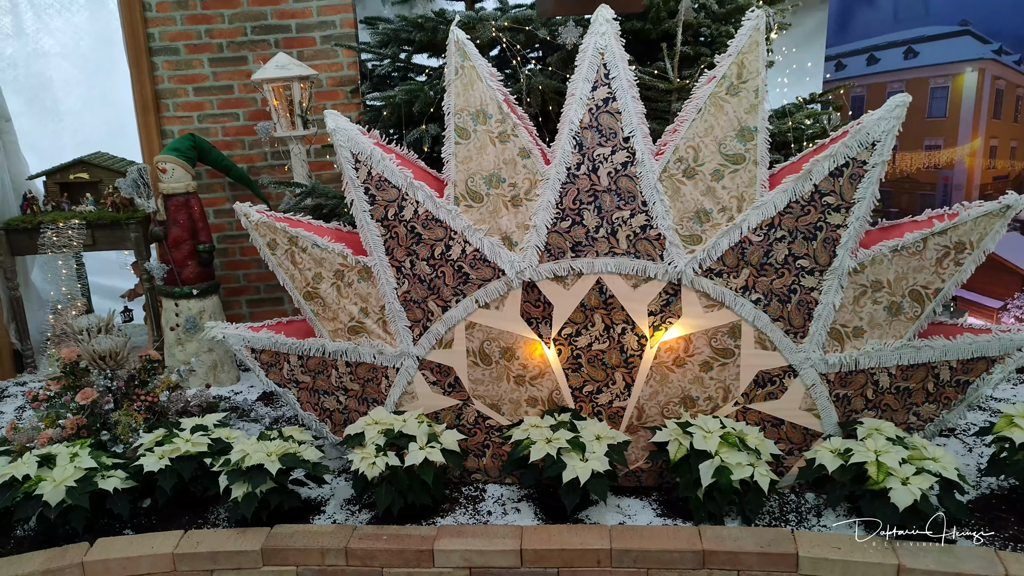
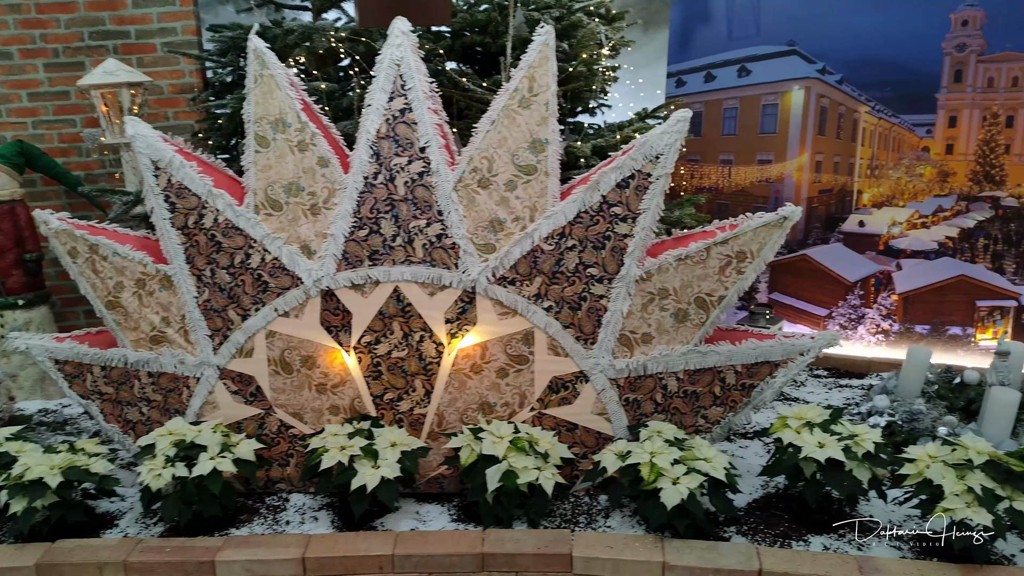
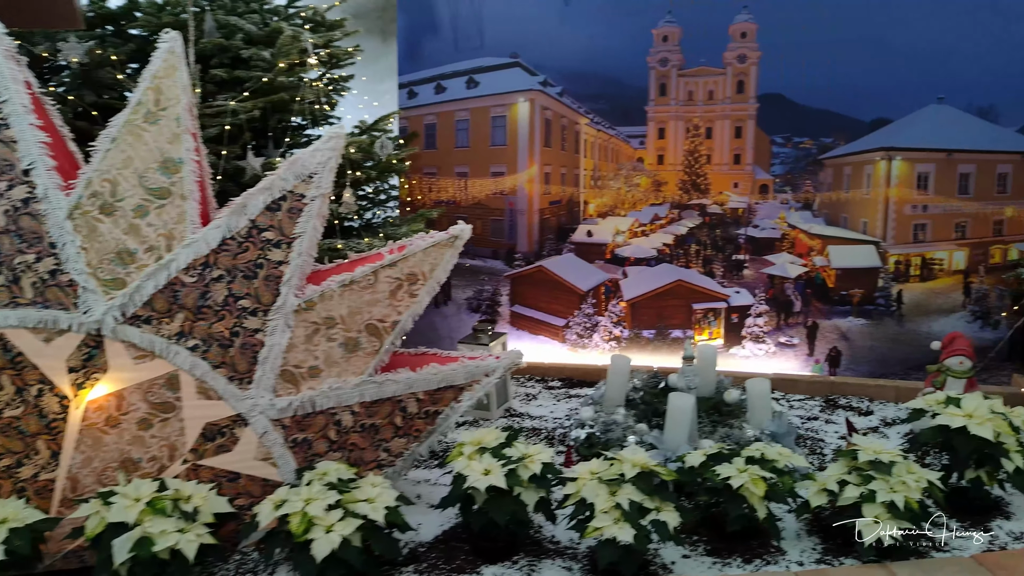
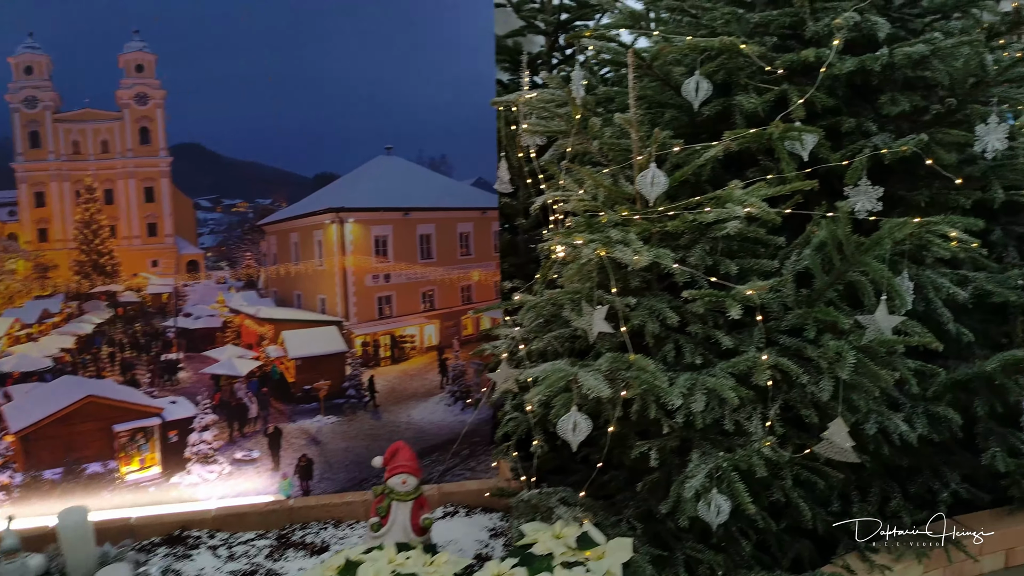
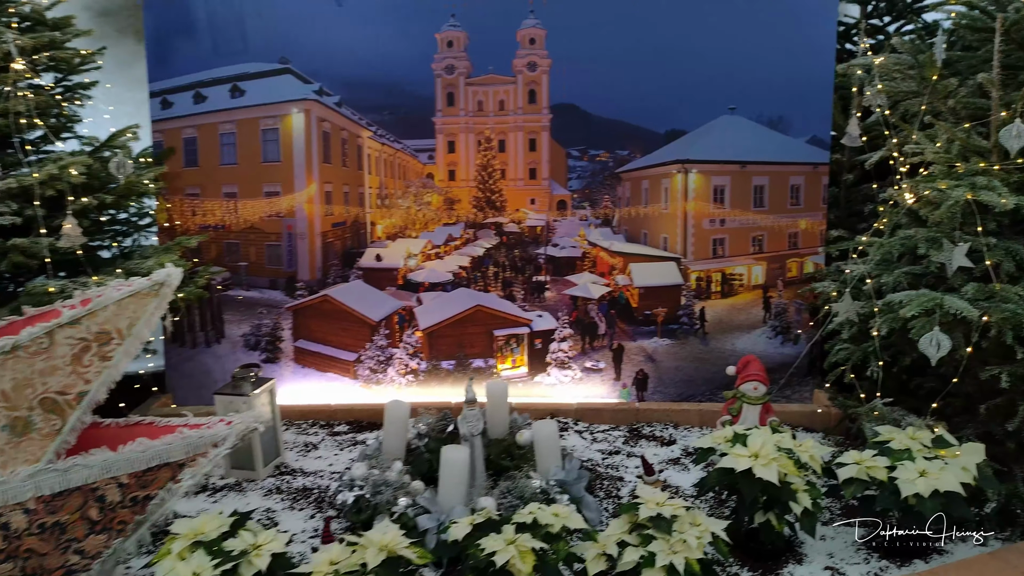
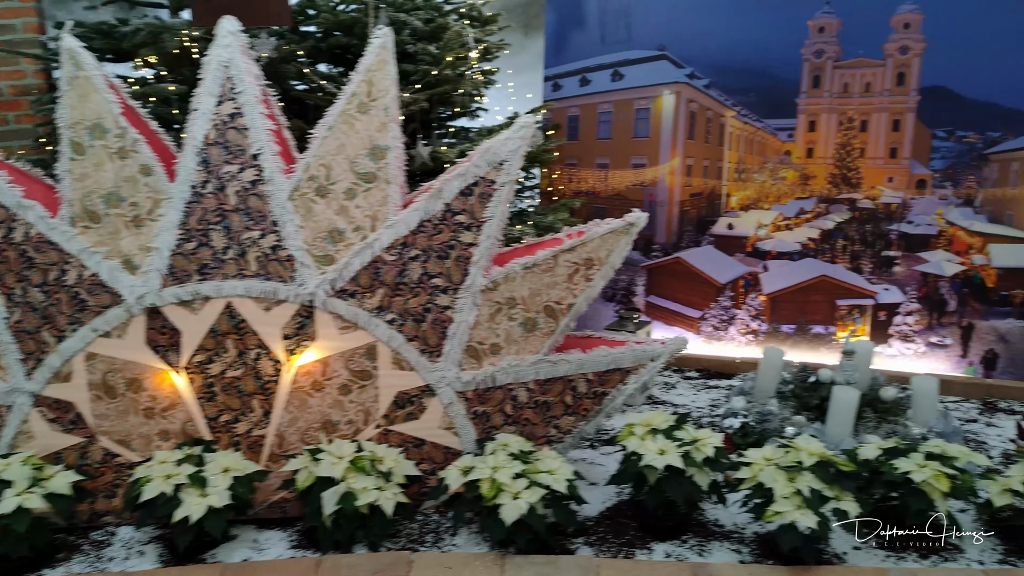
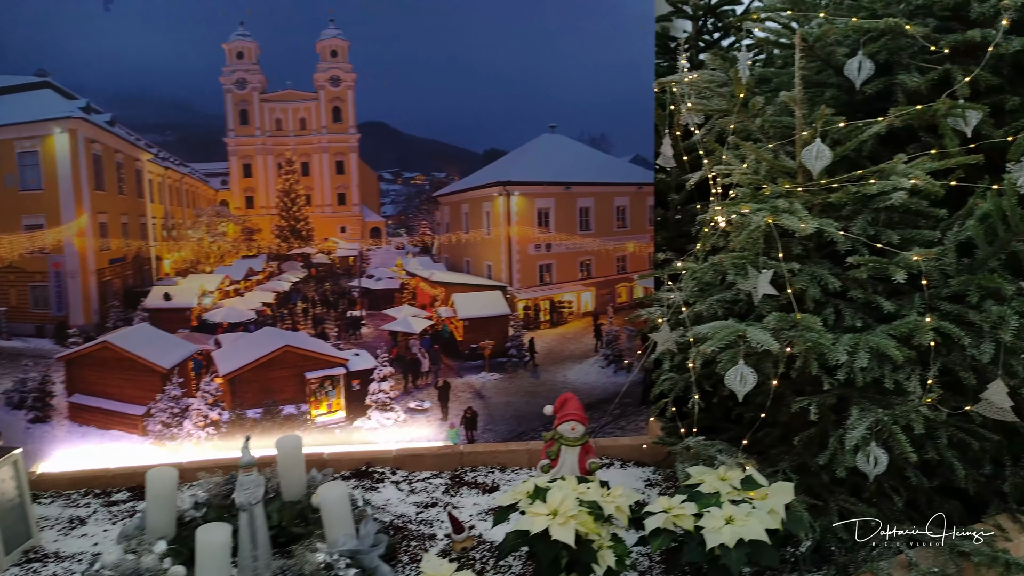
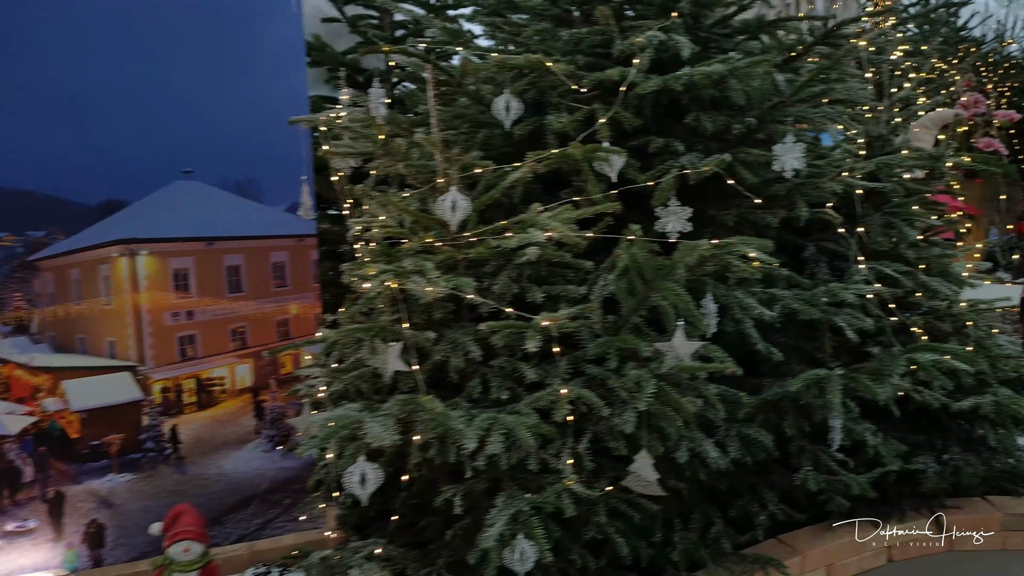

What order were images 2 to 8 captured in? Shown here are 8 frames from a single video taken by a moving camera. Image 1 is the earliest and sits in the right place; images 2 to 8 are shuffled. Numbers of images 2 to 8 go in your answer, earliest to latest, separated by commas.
2, 6, 3, 5, 7, 4, 8
